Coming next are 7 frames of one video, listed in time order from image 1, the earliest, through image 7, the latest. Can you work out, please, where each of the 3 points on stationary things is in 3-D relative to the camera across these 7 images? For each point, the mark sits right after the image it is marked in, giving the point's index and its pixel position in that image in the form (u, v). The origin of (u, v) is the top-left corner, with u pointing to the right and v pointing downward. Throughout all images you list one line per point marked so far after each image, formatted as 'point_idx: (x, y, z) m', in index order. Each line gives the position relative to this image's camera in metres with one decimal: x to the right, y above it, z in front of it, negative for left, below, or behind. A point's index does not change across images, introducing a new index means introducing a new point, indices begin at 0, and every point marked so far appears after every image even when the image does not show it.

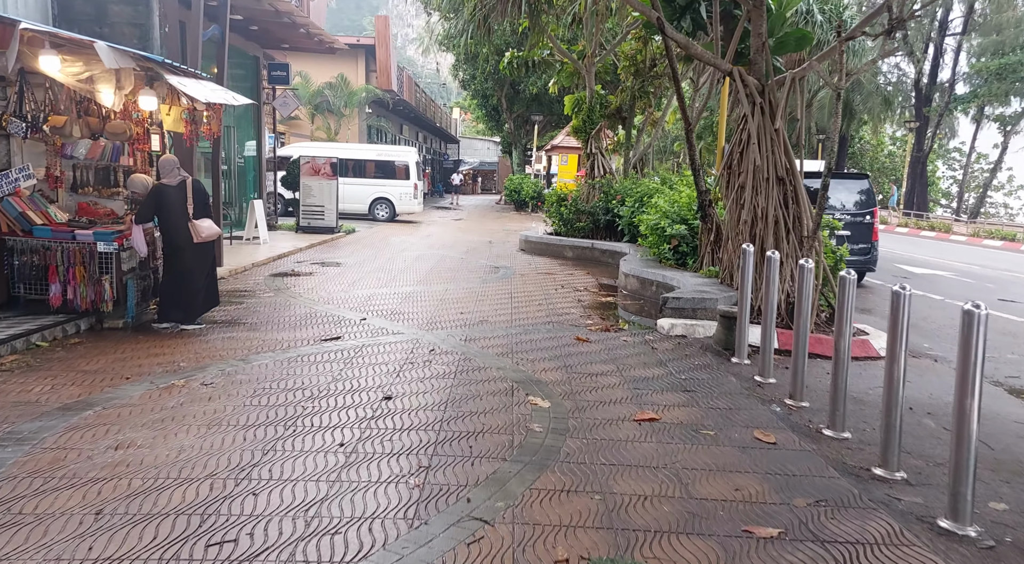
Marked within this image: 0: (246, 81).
0: (-5.9, +4.4, +16.6) m
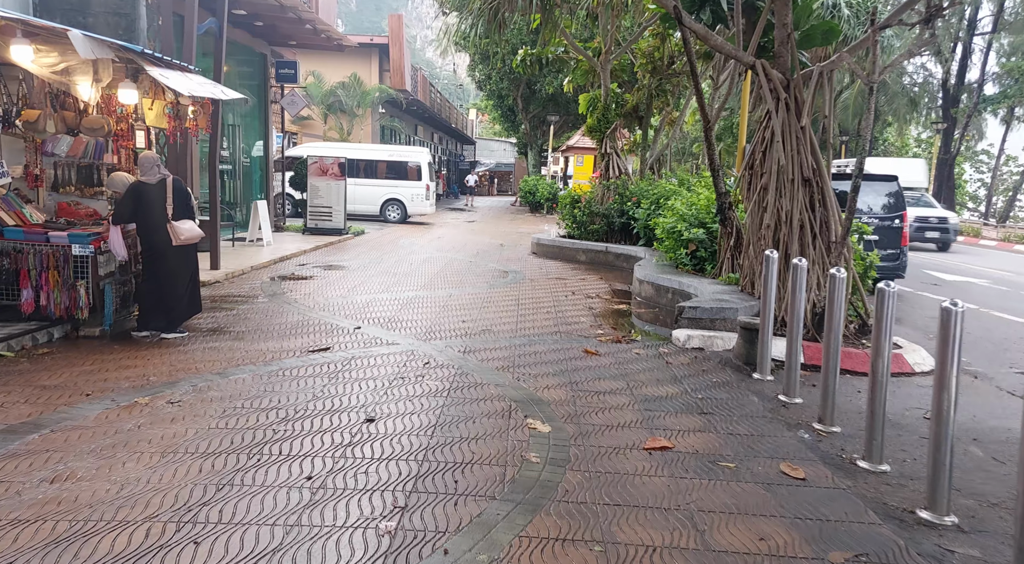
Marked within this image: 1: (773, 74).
0: (-5.6, +4.3, +16.3) m
1: (+2.5, +2.0, +7.4) m
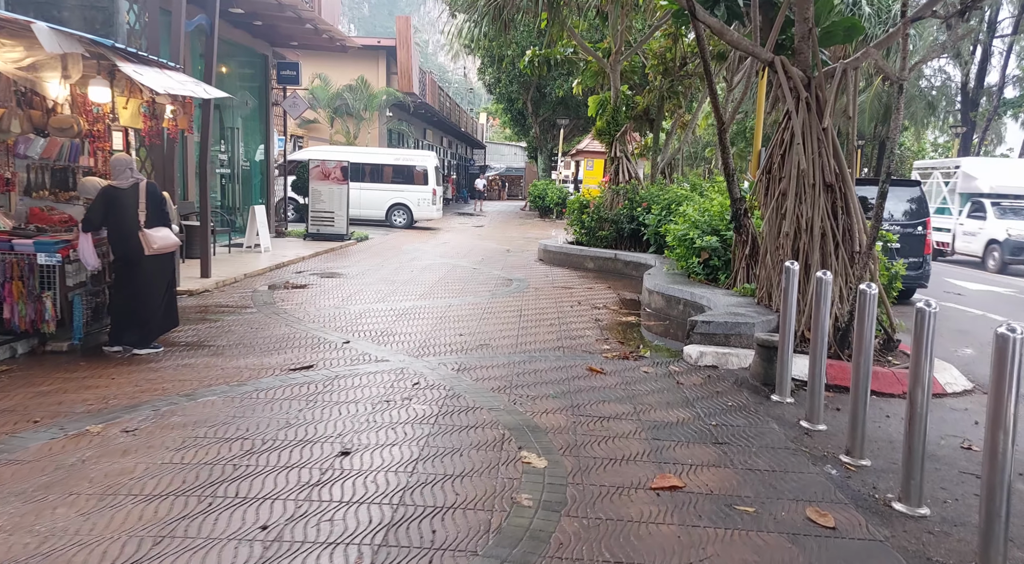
0: (-5.5, +4.2, +15.9) m
1: (+2.6, +1.9, +6.9) m
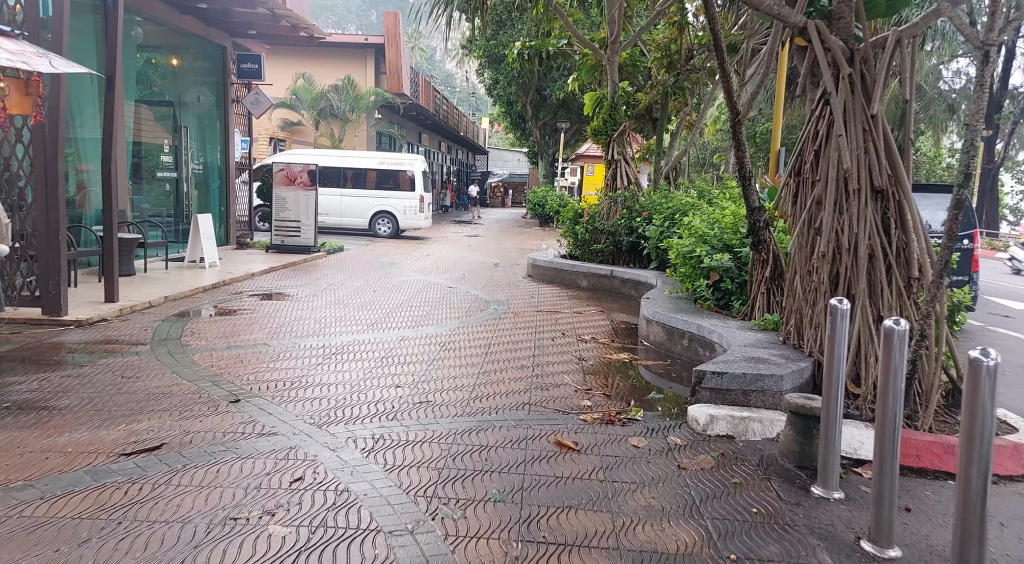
0: (-5.7, +3.9, +14.4) m
1: (+2.2, +1.7, +5.3) m
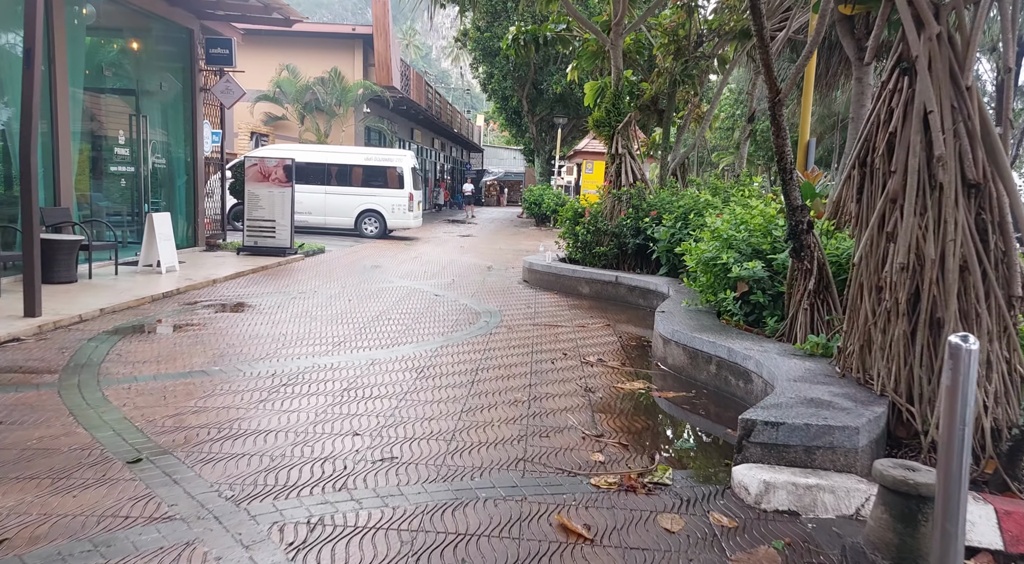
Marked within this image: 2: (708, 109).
0: (-5.8, +3.8, +13.2) m
1: (+2.2, +1.6, +4.1) m
2: (+3.5, +3.1, +13.7) m
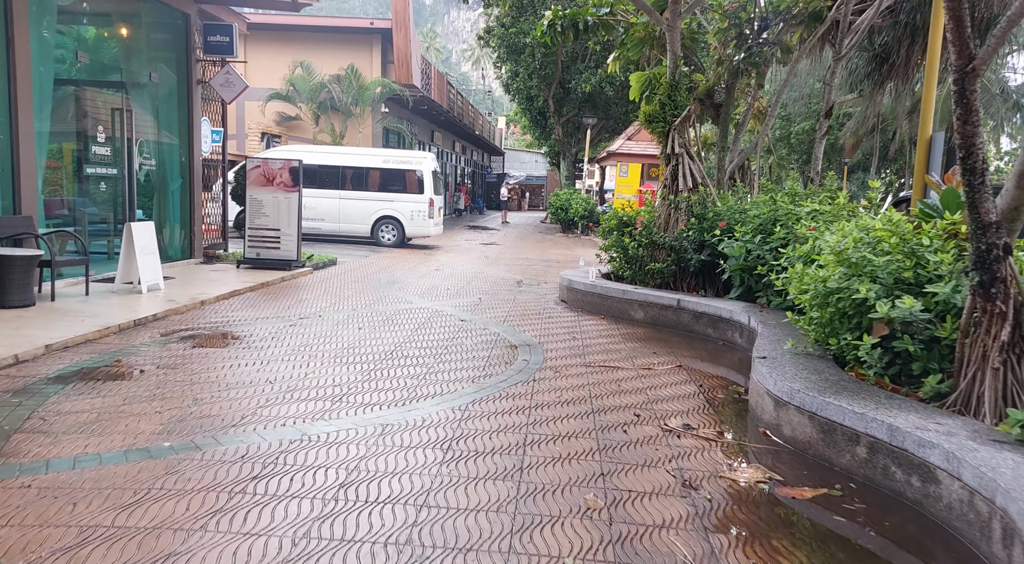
0: (-5.2, +3.5, +11.7) m
1: (+2.5, +1.3, +2.5) m
2: (+4.1, +2.8, +12.0) m
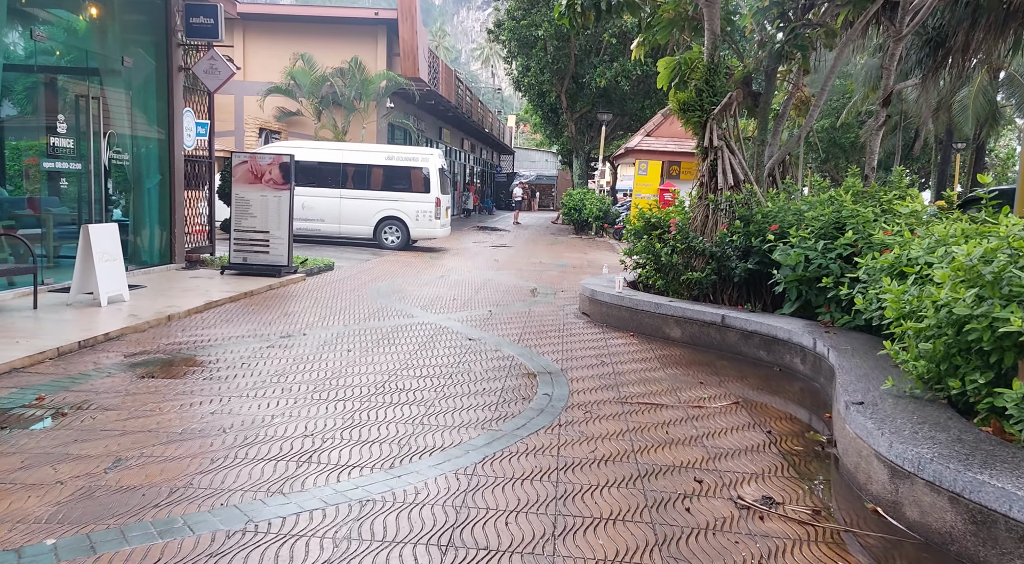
0: (-5.0, +3.4, +10.6) m
1: (+2.6, +1.2, +1.2) m
2: (+4.3, +2.7, +10.8) m
